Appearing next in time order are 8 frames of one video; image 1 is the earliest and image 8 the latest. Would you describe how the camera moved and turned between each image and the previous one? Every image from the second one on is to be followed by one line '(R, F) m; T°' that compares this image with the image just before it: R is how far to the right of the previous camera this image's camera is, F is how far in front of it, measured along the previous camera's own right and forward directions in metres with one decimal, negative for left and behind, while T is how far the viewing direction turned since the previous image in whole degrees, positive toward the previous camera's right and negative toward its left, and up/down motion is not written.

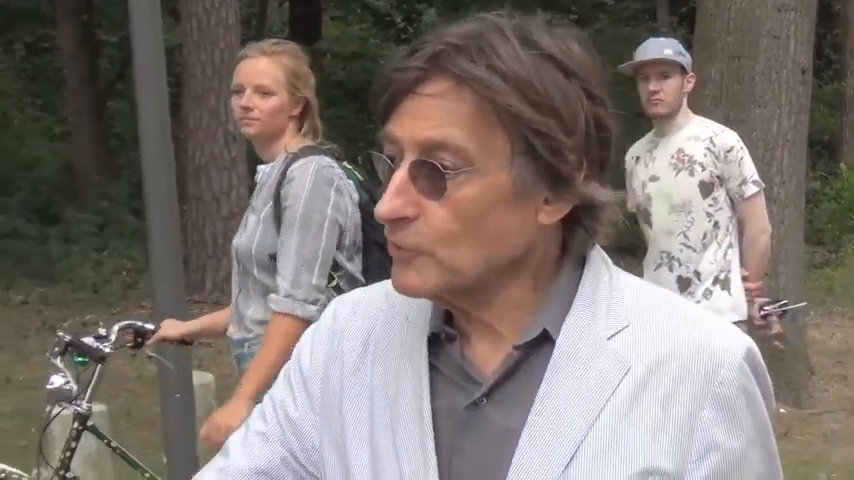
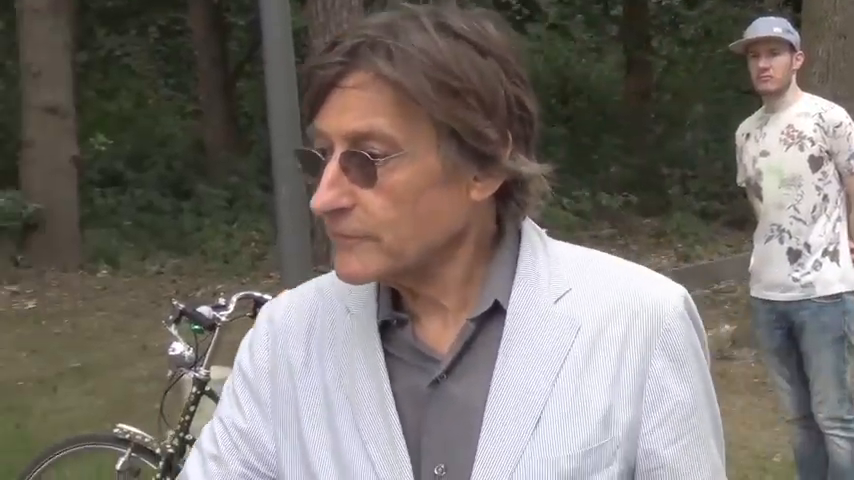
(+0.2, -0.3) m; -5°
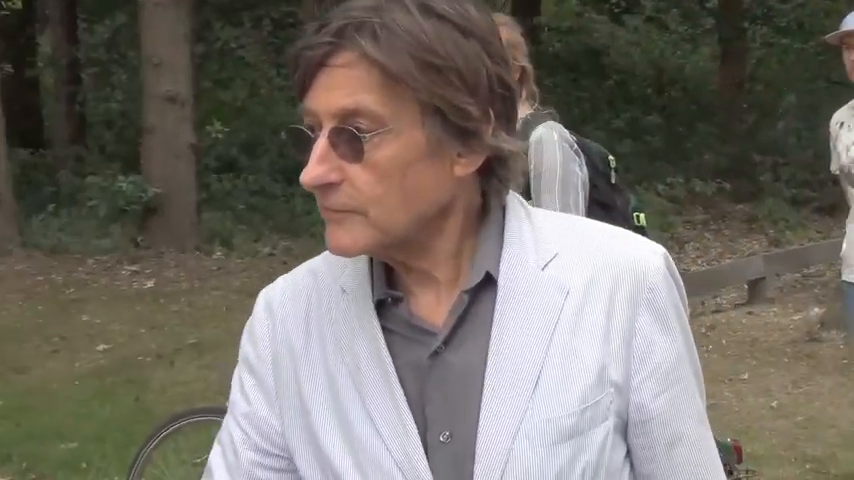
(+0.1, -0.3) m; -4°
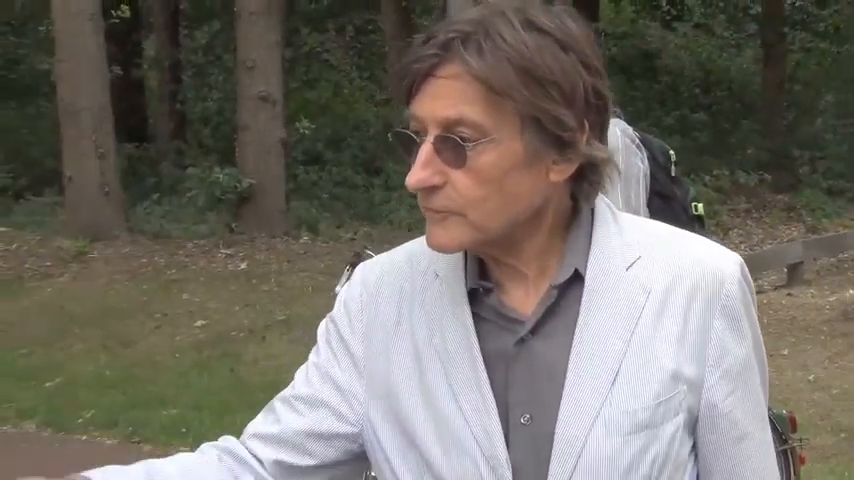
(+0.2, -0.8) m; -3°
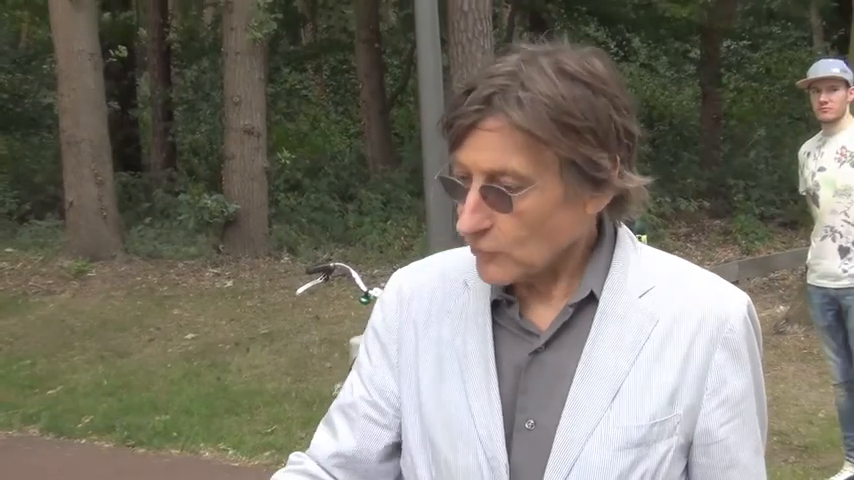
(0.0, -0.9) m; +1°
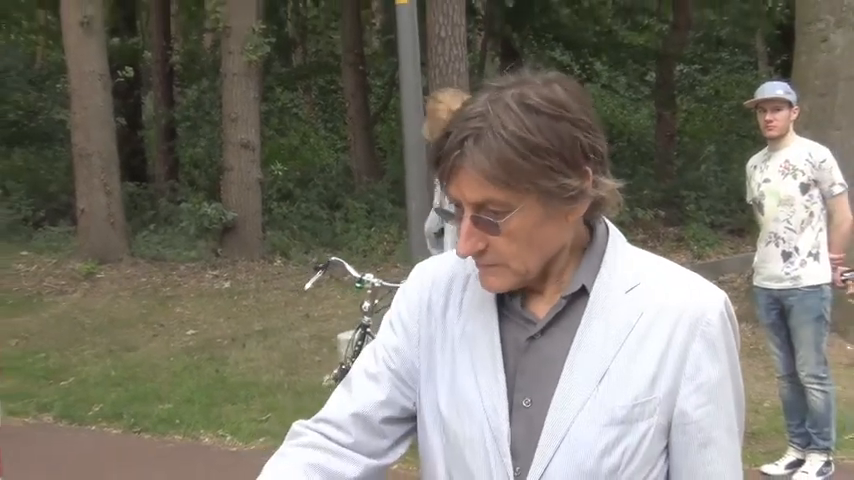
(0.0, -0.9) m; +1°
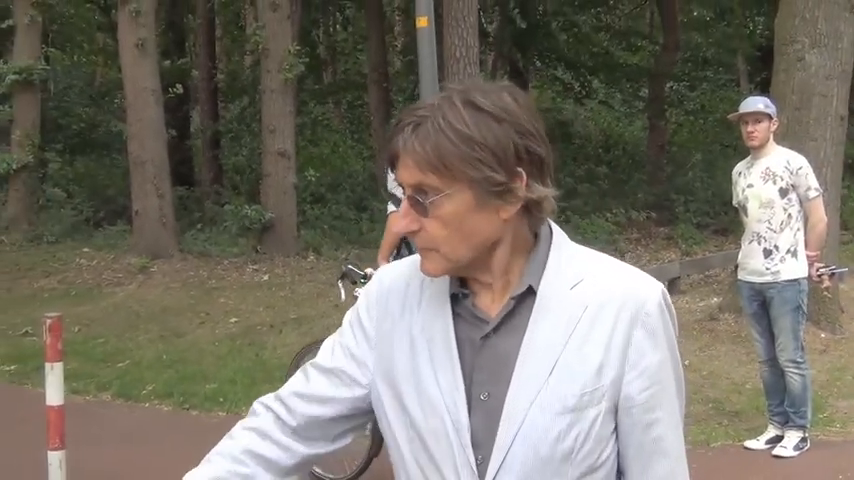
(+0.2, -1.3) m; -1°
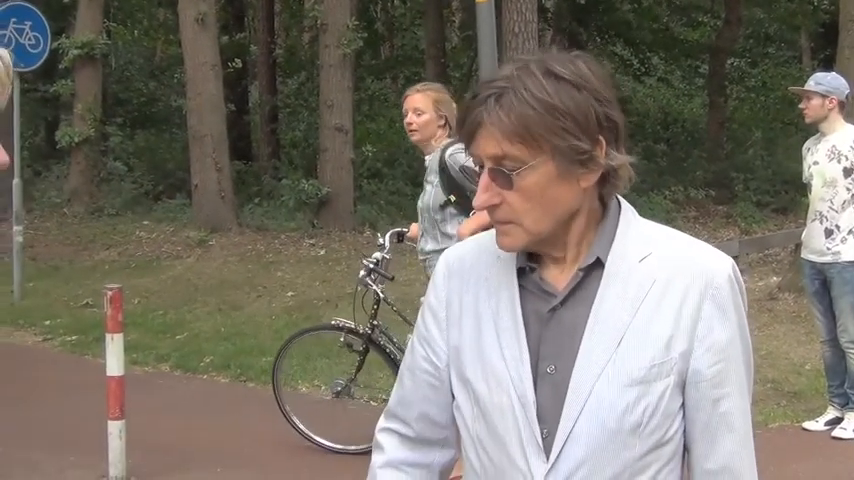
(+0.5, 0.0) m; -4°
